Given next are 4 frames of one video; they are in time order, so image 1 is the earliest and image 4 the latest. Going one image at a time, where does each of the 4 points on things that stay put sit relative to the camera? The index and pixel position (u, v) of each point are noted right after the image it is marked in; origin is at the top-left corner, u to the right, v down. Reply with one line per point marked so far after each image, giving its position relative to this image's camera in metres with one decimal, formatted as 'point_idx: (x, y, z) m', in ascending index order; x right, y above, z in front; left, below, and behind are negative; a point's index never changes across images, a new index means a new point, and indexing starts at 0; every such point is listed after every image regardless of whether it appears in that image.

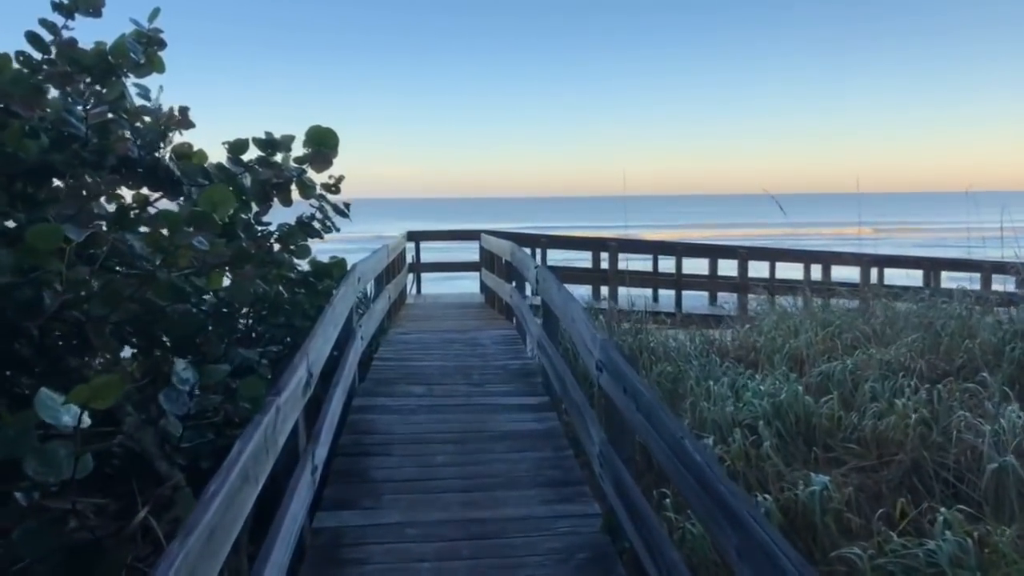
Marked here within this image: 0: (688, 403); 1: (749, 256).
0: (+1.0, -0.7, +4.2) m
1: (+3.7, +0.5, +11.5) m
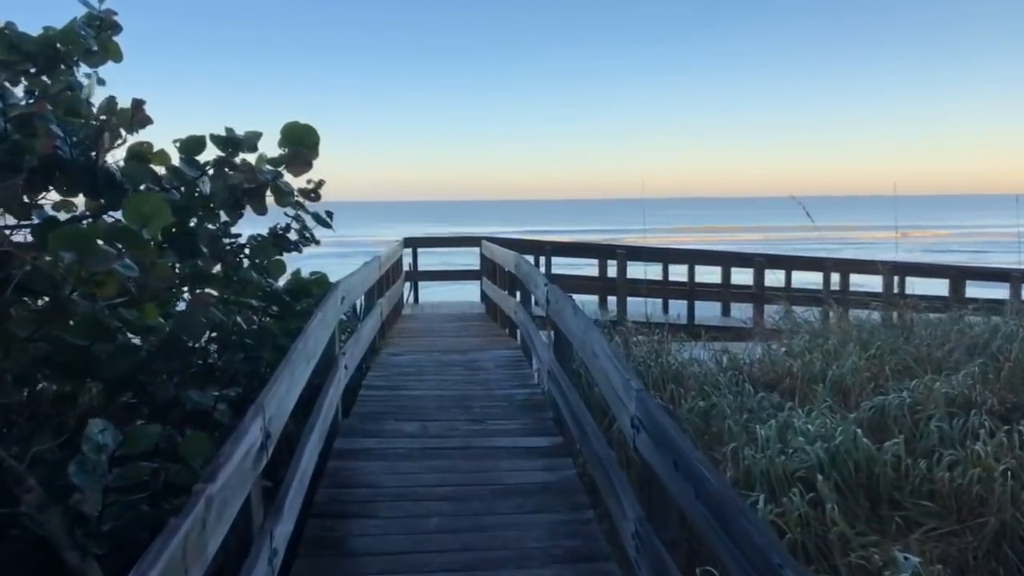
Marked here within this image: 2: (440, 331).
0: (+1.1, -0.8, +3.6) m
1: (+3.8, +0.4, +10.8) m
2: (-0.8, -0.5, +7.8) m
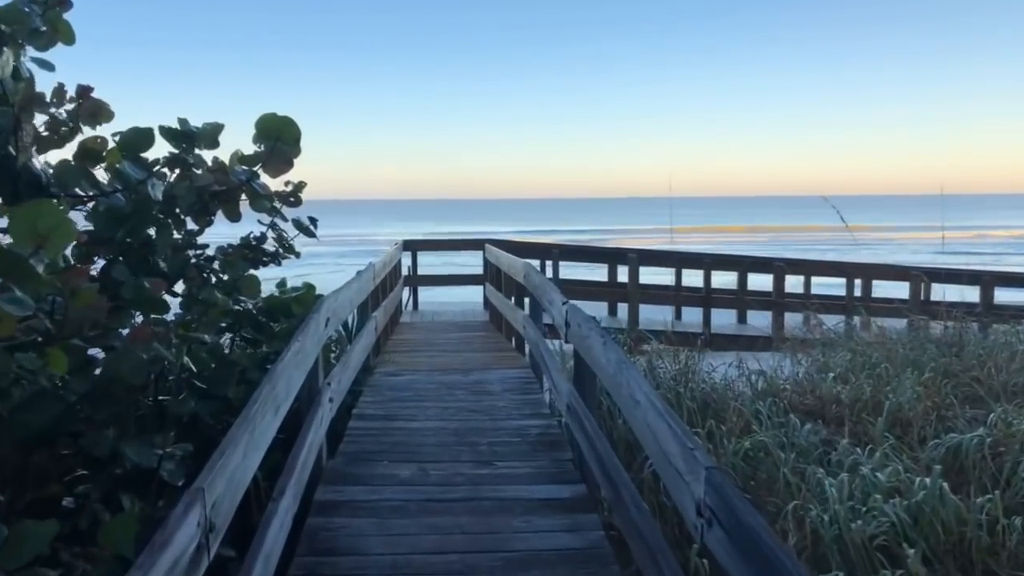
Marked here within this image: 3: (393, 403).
0: (+1.1, -0.9, +3.0) m
1: (+3.8, +0.3, +10.2) m
2: (-0.7, -0.6, +7.2) m
3: (-0.8, -0.7, +4.6) m
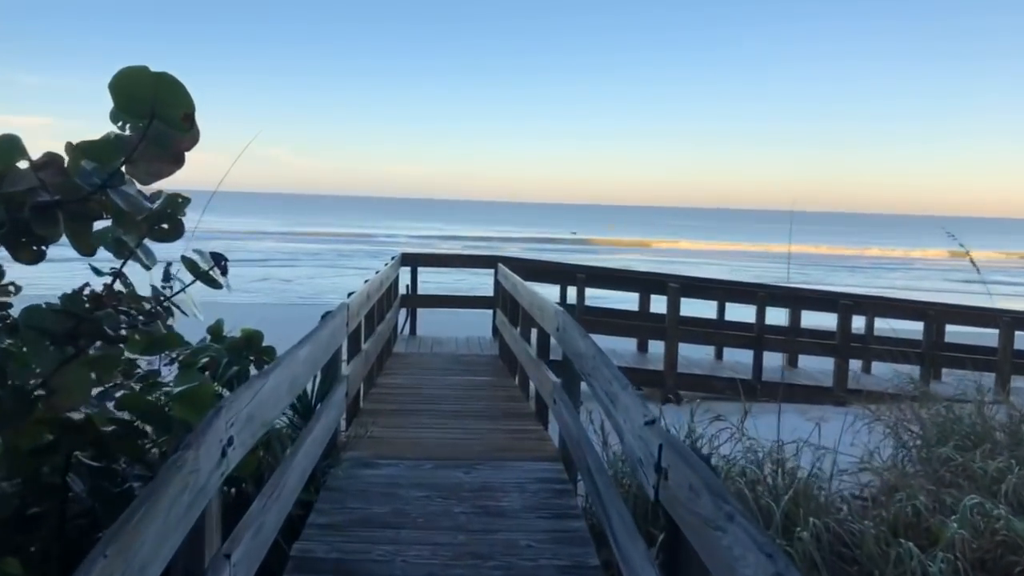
0: (+1.2, -1.2, +1.4) m
1: (+4.0, -0.2, +8.6) m
2: (-0.6, -0.8, +5.7) m
3: (-0.6, -1.0, +3.0) m
